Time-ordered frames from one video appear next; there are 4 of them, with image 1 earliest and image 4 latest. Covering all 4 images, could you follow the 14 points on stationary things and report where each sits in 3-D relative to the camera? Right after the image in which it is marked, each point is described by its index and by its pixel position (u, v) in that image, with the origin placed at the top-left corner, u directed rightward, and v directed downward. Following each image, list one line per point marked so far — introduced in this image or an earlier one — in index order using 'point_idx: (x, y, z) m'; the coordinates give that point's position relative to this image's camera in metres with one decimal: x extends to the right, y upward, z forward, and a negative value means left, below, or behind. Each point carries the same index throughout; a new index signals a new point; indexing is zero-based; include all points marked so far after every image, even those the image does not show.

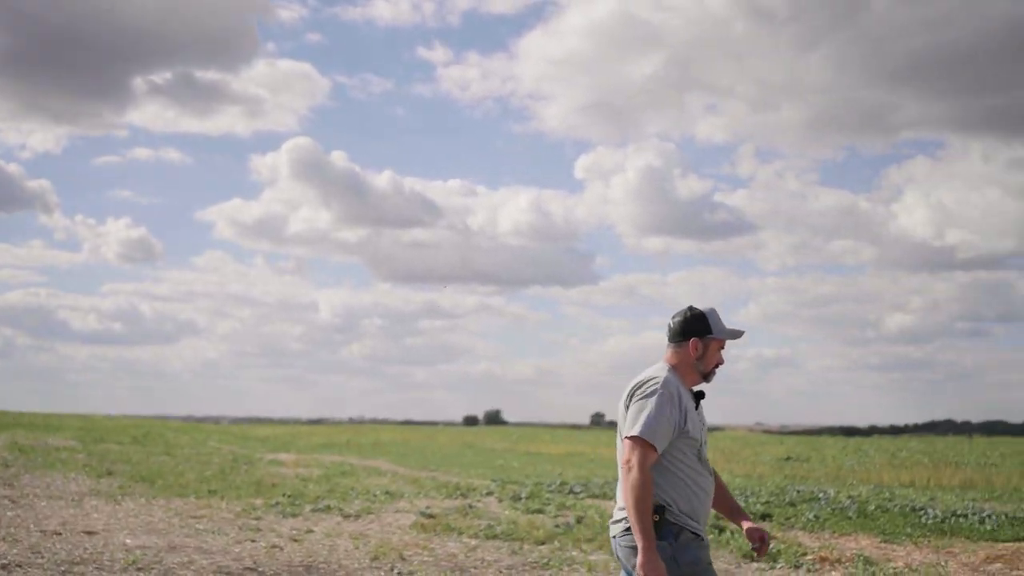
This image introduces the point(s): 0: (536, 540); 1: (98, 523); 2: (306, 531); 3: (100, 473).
0: (+0.3, -3.4, +12.9) m
1: (-6.2, -3.5, +14.6) m
2: (-3.0, -3.5, +14.1) m
3: (-7.6, -3.4, +17.8) m
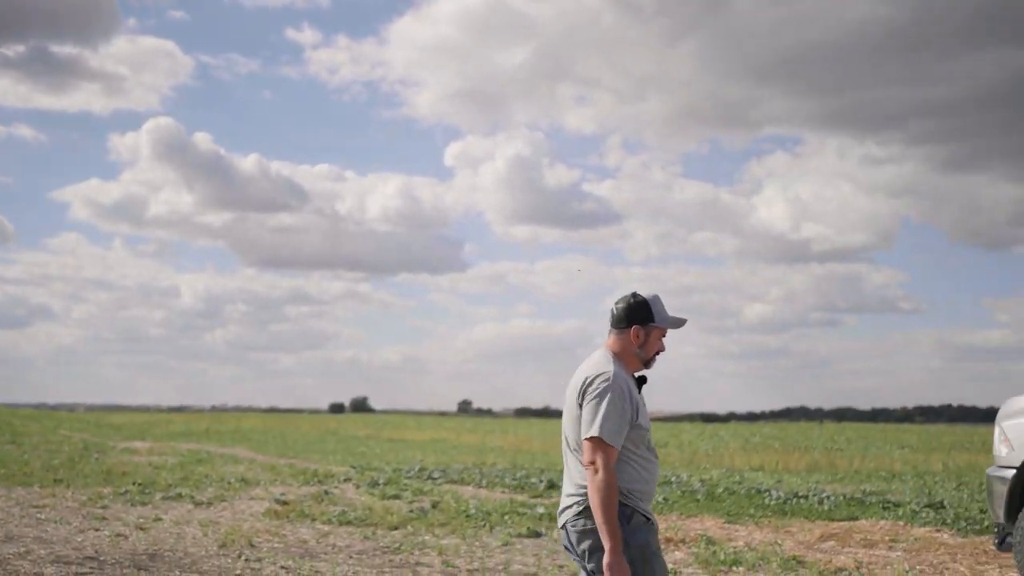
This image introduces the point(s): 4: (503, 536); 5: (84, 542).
0: (-1.7, -3.2, +13.0) m
1: (-8.4, -3.2, +13.9) m
2: (-5.1, -3.3, +13.8) m
3: (-10.1, -3.0, +16.9) m
4: (-0.1, -3.0, +11.8) m
5: (-5.6, -3.3, +12.7) m
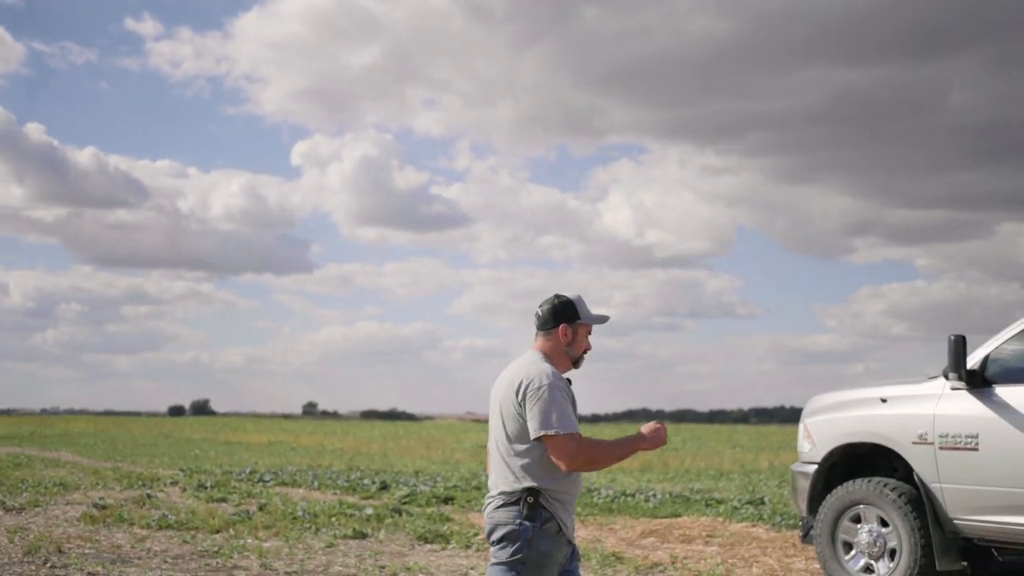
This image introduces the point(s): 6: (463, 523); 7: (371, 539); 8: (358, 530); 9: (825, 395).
0: (-3.9, -3.1, +12.7) m
1: (-10.7, -3.1, +12.5) m
2: (-7.5, -3.2, +13.0) m
3: (-12.9, -2.9, +15.3) m
4: (-2.2, -3.0, +11.7) m
5: (-7.8, -3.2, +11.8) m
6: (-0.6, -3.0, +12.5) m
7: (-1.7, -3.0, +11.7) m
8: (-1.9, -3.0, +12.1) m
9: (+2.9, -1.0, +8.8) m
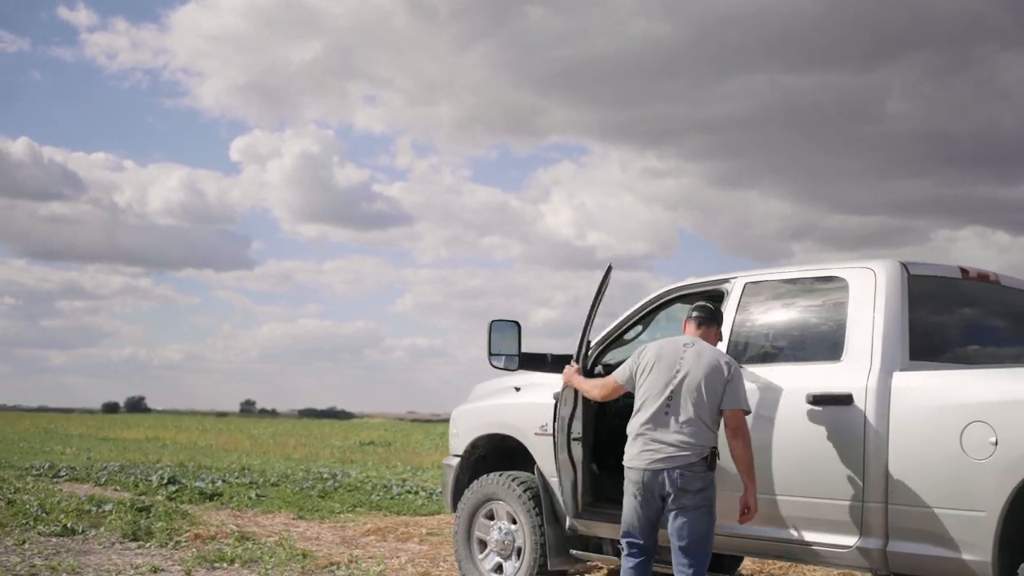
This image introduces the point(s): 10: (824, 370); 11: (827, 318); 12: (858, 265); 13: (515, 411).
0: (-7.2, -2.9, +11.9) m
1: (-14.0, -2.7, +11.5) m
2: (-10.8, -2.9, +12.0) m
3: (-16.3, -2.5, +14.1) m
4: (-5.5, -2.8, +11.0) m
5: (-11.1, -2.9, +10.8) m
6: (-3.9, -2.8, +11.8) m
7: (-4.9, -2.8, +11.0) m
8: (-5.2, -2.8, +11.4) m
9: (-0.2, -0.8, +8.3) m
10: (+1.9, -0.5, +5.8) m
11: (+2.0, -0.2, +6.0) m
12: (+2.2, +0.2, +6.1) m
13: (+0.1, -1.0, +7.6) m
